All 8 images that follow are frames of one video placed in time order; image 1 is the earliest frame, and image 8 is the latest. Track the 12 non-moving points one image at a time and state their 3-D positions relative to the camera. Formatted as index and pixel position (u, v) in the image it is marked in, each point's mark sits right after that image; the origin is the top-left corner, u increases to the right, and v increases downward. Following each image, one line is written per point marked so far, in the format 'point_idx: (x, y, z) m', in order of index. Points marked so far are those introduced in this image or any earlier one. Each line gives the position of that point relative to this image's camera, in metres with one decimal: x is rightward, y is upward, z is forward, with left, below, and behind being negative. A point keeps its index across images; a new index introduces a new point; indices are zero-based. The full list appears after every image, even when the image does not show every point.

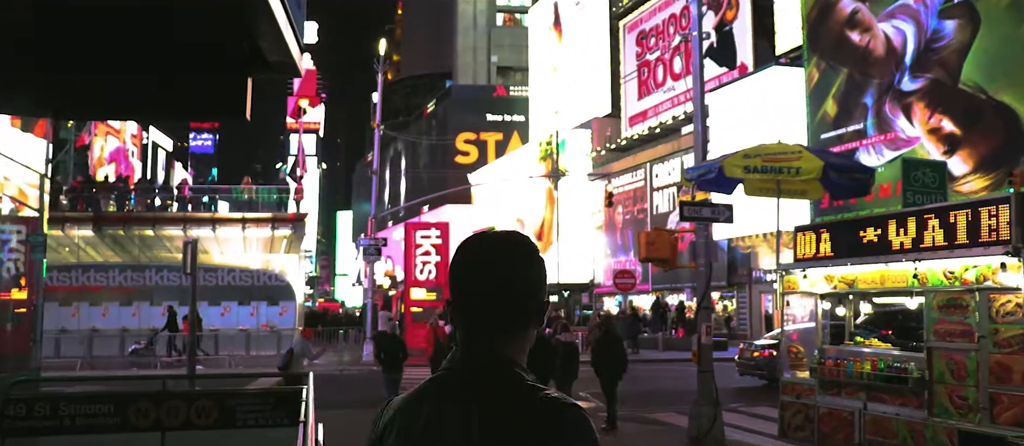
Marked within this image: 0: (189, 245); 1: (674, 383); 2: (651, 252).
0: (-5.2, -0.3, +15.3) m
1: (+3.3, -3.3, +19.9) m
2: (+1.6, -0.3, +11.3) m
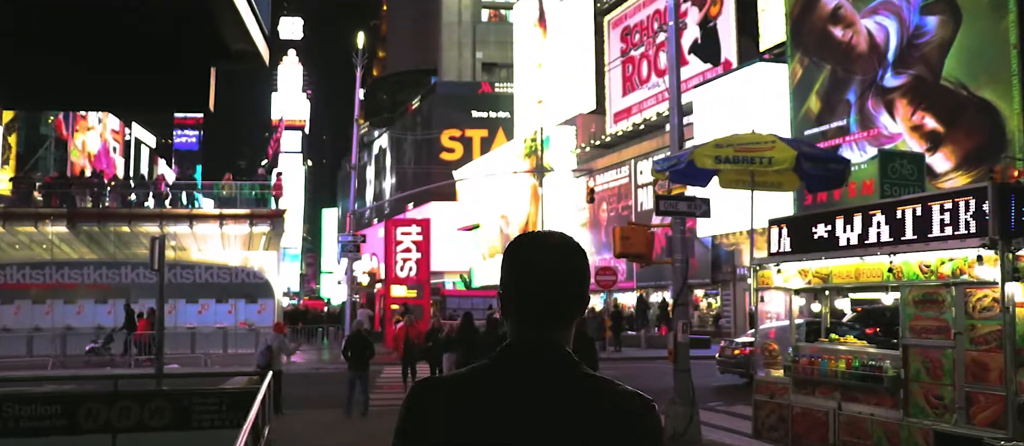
0: (-5.5, -0.3, +14.9) m
1: (+2.9, -3.2, +19.7) m
2: (+1.3, -0.3, +11.0) m
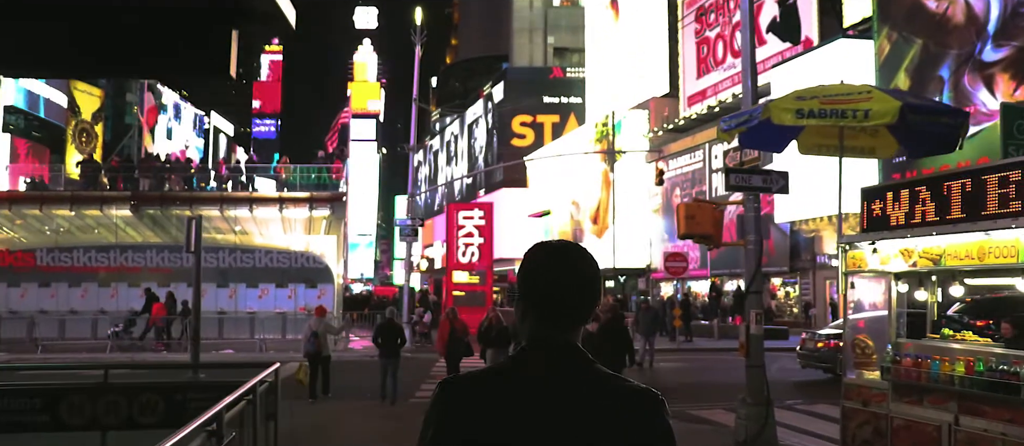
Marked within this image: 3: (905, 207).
0: (-4.7, 0.0, +14.2) m
1: (+4.1, -2.9, +18.3) m
2: (+1.8, 0.0, +9.8) m
3: (+3.7, +0.2, +9.2) m
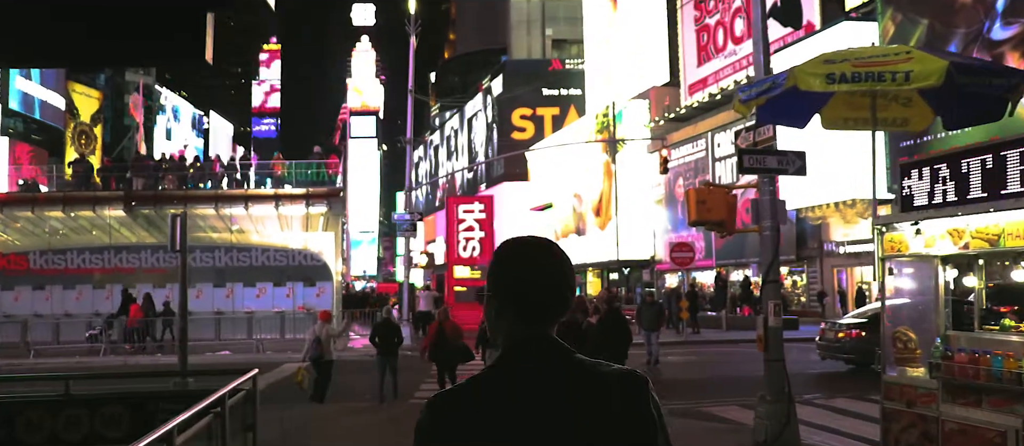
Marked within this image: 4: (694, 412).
0: (-4.7, +0.1, +13.6) m
1: (+4.1, -2.6, +17.7) m
2: (+1.8, +0.1, +9.1) m
3: (+3.7, +0.3, +8.5) m
4: (+2.3, -2.4, +12.5) m
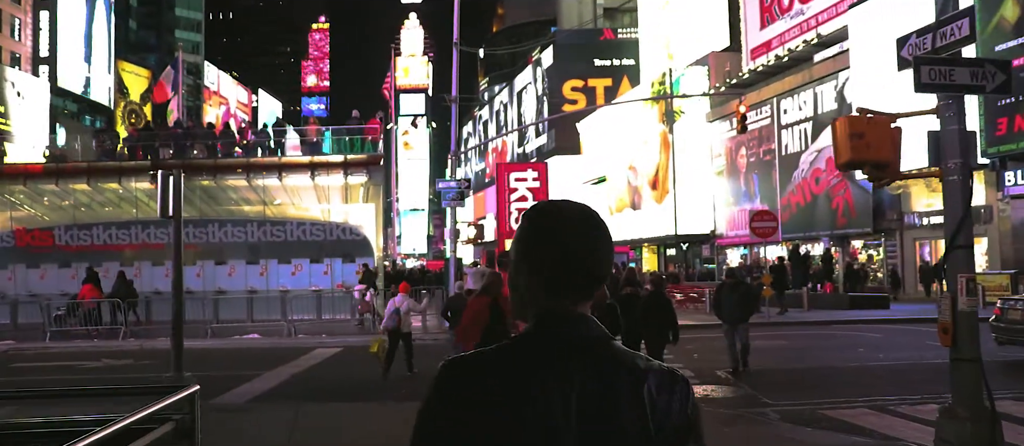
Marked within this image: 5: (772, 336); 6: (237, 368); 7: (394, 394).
0: (-3.9, +0.5, +11.2) m
1: (+5.1, -2.0, +15.0) m
2: (+2.3, +0.5, +6.5) m
3: (+4.2, +0.7, +5.8) m
4: (+3.0, -2.0, +9.9) m
5: (+4.9, -2.1, +18.4) m
6: (-4.7, -2.5, +16.6) m
7: (-1.5, -2.3, +12.7) m
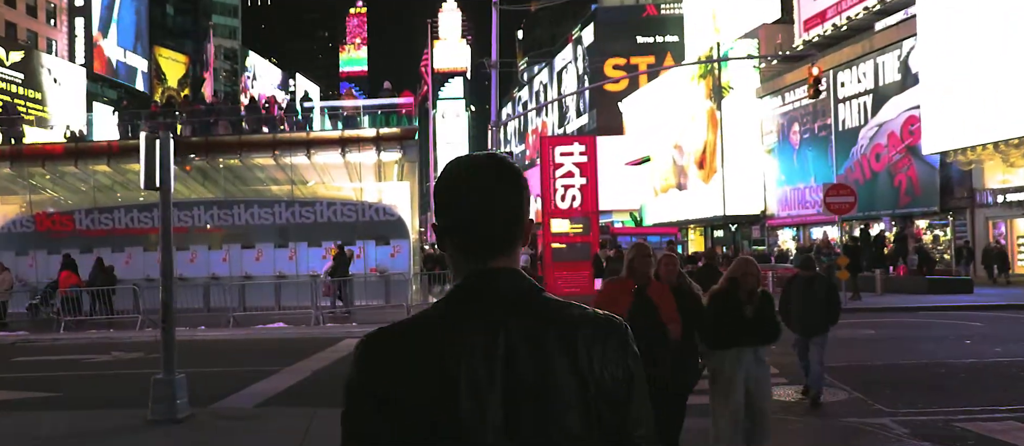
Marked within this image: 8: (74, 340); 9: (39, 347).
0: (-3.4, +0.8, +9.4) m
1: (+5.8, -1.7, +12.8) m
2: (+2.7, +0.7, +4.4) m
3: (+4.5, +0.9, +3.6) m
4: (+3.5, -1.7, +7.9) m
5: (+5.7, -1.7, +16.3) m
6: (-4.0, -2.1, +14.9) m
7: (-0.9, -2.0, +10.9) m
8: (-8.8, -2.3, +19.6) m
9: (-9.2, -2.4, +18.9) m
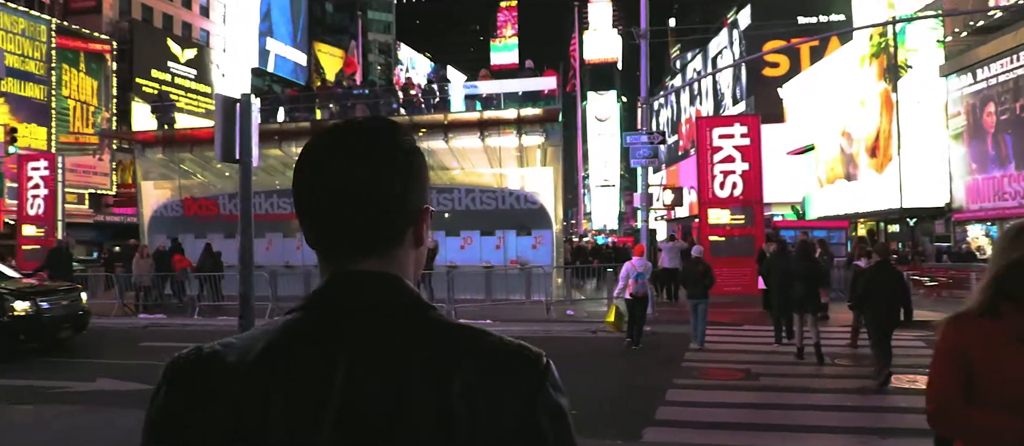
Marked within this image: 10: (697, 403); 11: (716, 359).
0: (-2.2, +1.0, +7.9) m
1: (+7.4, -1.5, +9.9) m
2: (+3.0, +0.8, +2.0) m
3: (+4.7, +1.0, +1.0) m
4: (+4.4, -1.6, +5.3) m
5: (+7.9, -1.5, +13.3) m
6: (-1.9, -1.9, +13.4) m
7: (+0.5, -1.9, +8.9) m
8: (-6.0, -2.0, +18.8) m
9: (-6.5, -2.1, +18.2) m
10: (+1.9, -1.9, +10.1) m
11: (+2.8, -1.8, +13.1) m
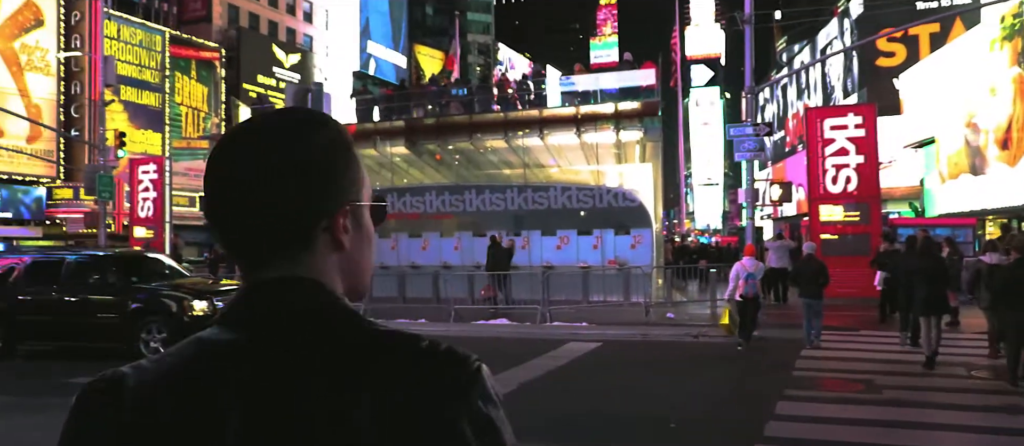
0: (-1.5, +1.0, +7.4) m
1: (+8.2, -1.5, +8.4) m
2: (+3.1, +0.9, +1.0) m
3: (+4.6, +1.1, -0.2) m
4: (+4.8, -1.5, +4.1) m
5: (+9.1, -1.5, +11.7) m
6: (-0.7, -1.9, +12.8) m
7: (+1.3, -1.8, +8.2) m
8: (-4.1, -2.0, +18.6) m
9: (-4.7, -2.1, +18.1) m
10: (+2.8, -1.8, +9.1) m
11: (+4.0, -1.8, +12.1) m
